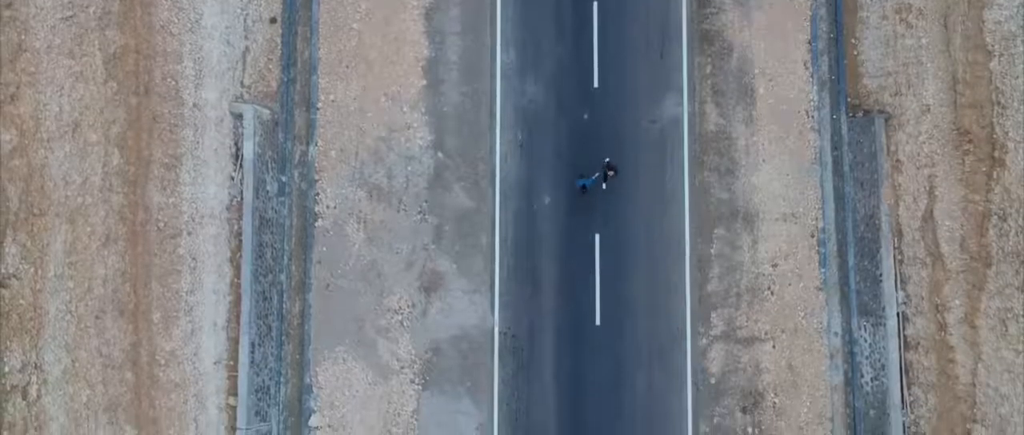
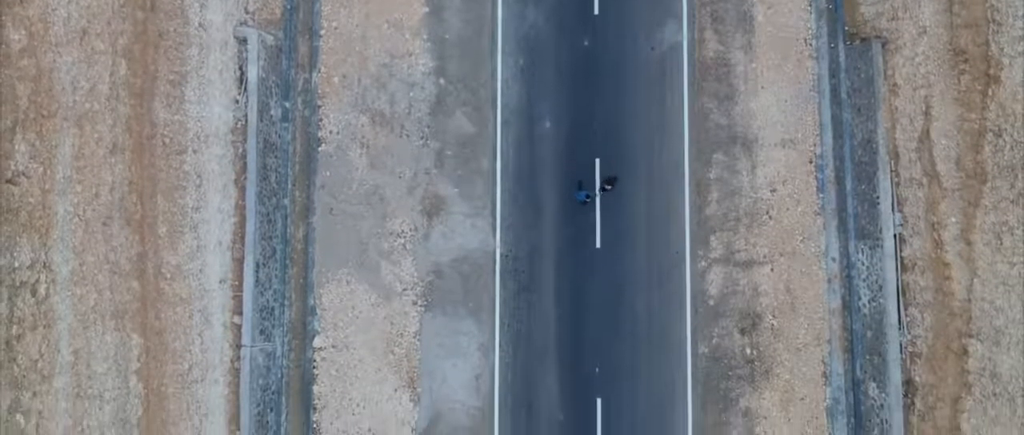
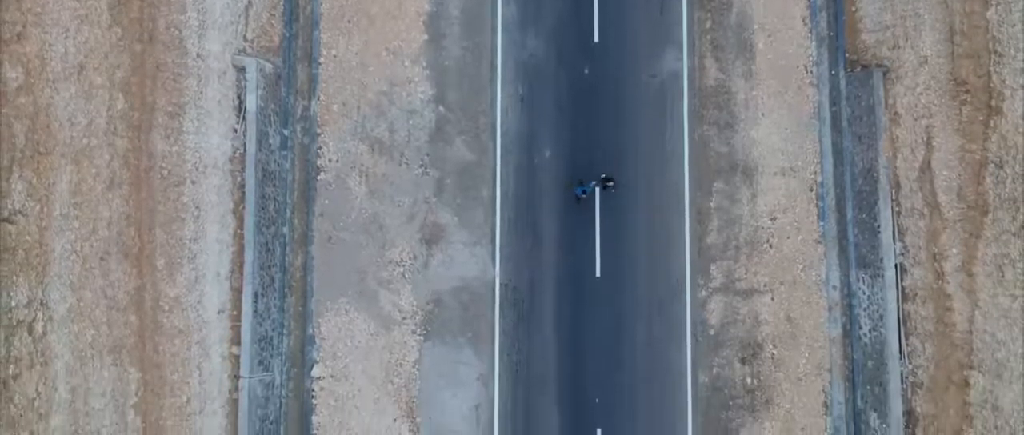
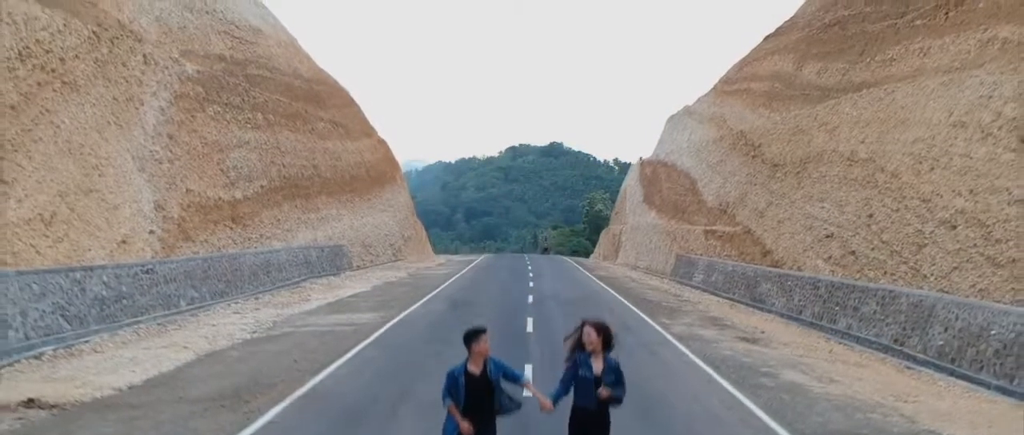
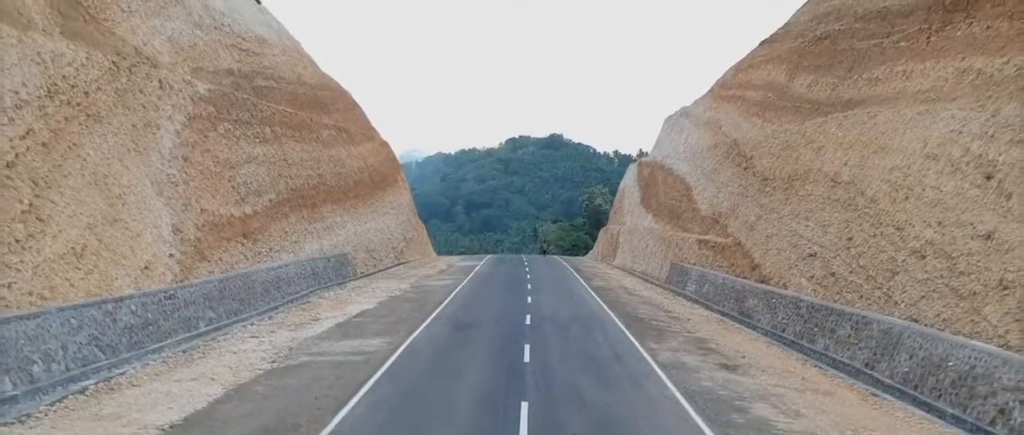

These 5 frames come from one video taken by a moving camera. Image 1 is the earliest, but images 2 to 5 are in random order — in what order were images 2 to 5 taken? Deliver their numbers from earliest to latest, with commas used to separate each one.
3, 2, 4, 5
